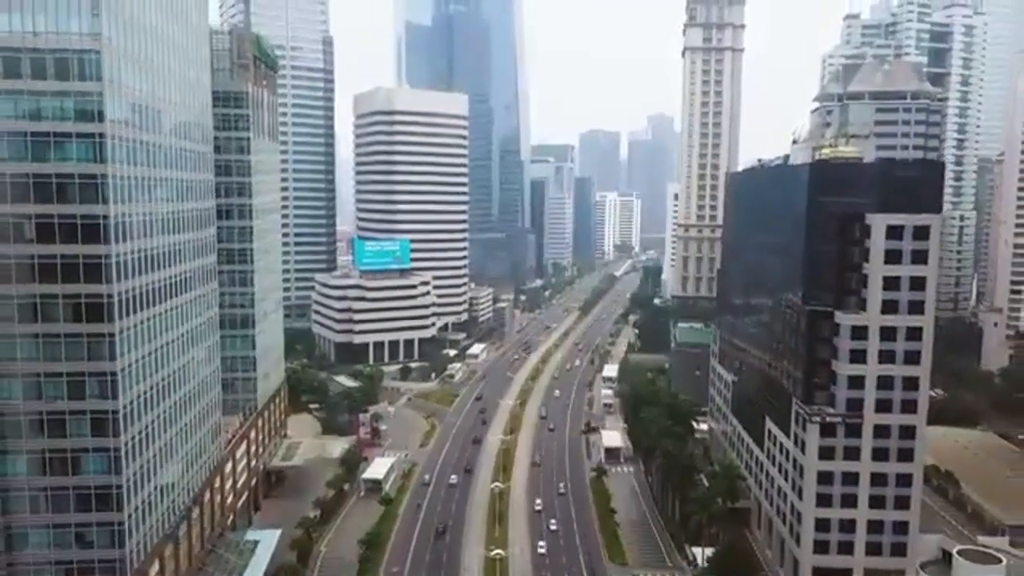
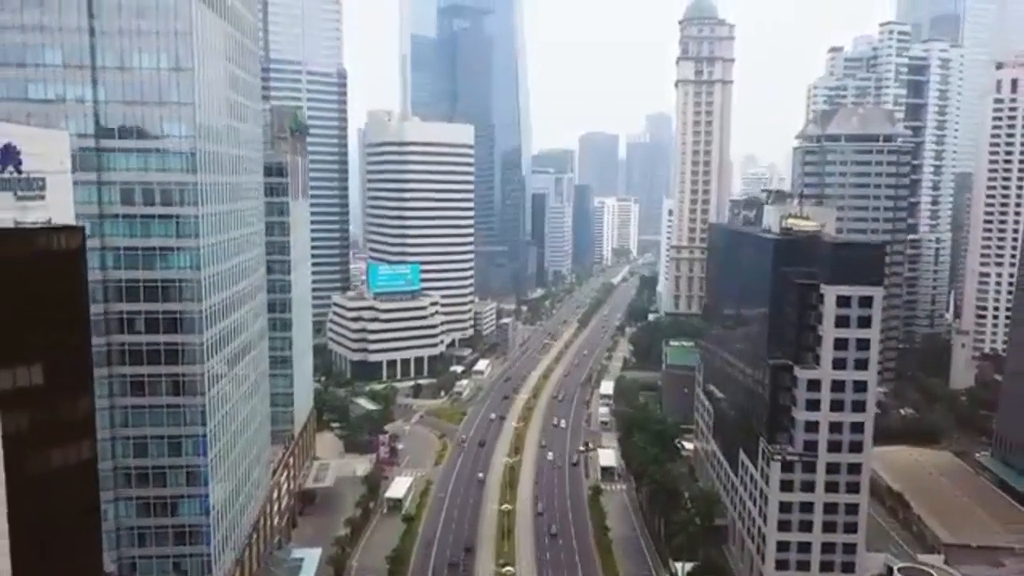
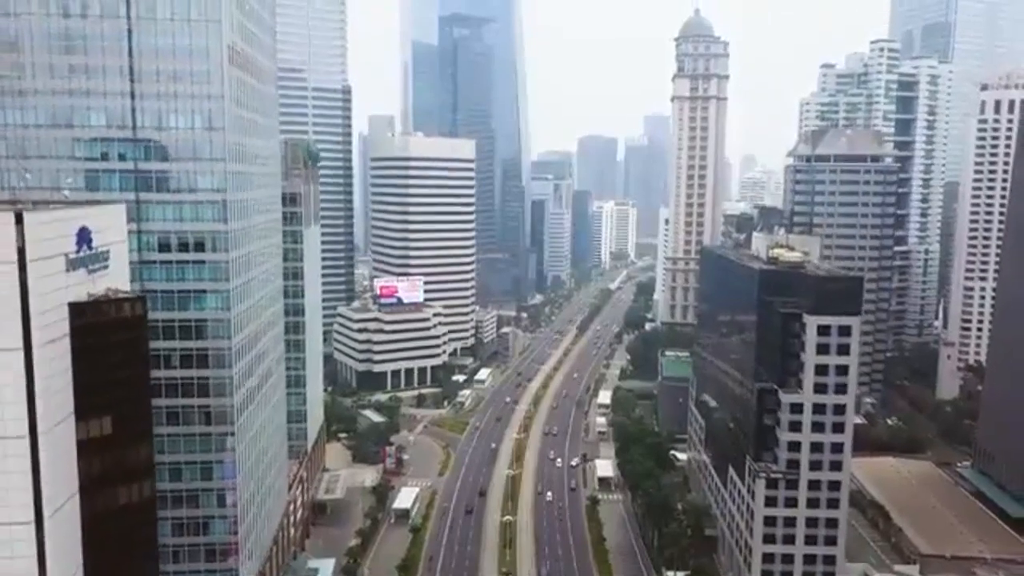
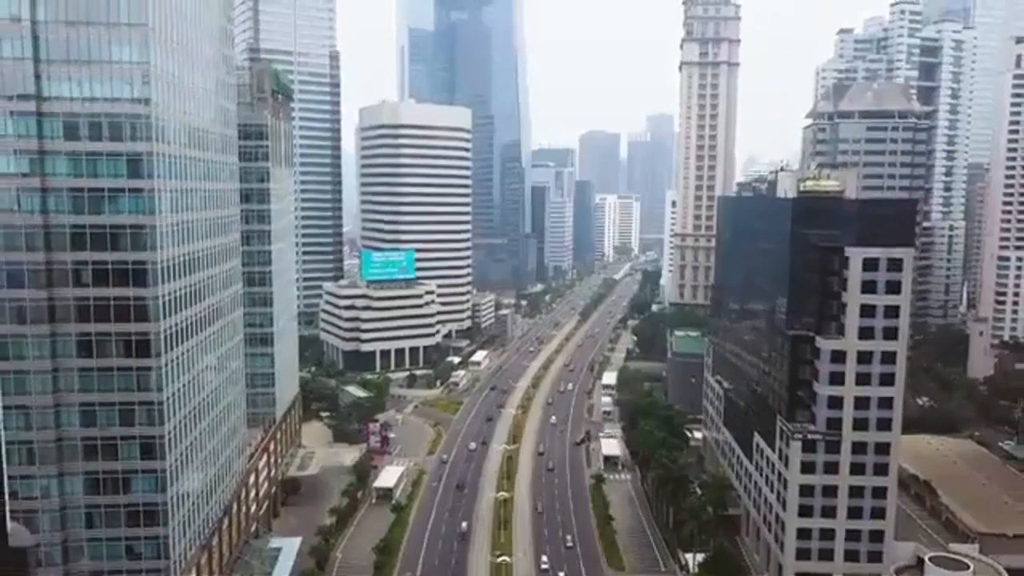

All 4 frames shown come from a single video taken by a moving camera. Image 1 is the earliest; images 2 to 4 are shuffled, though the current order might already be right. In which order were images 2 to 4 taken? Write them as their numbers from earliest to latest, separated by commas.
4, 2, 3
